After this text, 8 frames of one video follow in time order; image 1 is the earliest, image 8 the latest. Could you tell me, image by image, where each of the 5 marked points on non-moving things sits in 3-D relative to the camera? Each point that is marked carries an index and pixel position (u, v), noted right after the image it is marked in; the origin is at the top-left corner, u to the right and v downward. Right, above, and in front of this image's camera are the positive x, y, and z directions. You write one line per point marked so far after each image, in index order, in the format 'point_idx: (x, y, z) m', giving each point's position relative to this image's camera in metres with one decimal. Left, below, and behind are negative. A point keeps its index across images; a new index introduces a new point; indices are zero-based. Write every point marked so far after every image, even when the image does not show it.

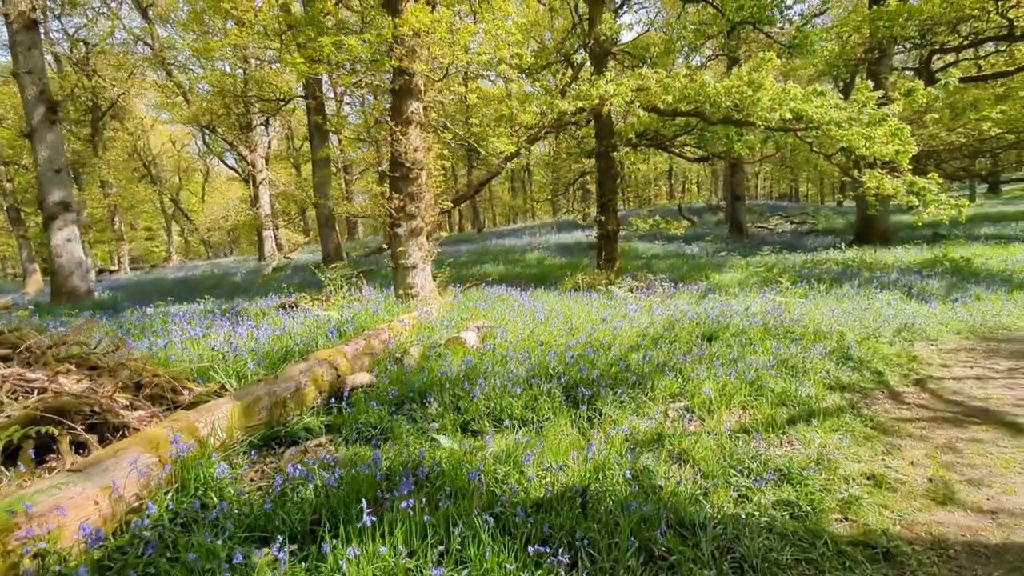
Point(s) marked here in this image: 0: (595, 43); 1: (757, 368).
0: (+1.7, +5.1, +10.6) m
1: (+2.0, -0.7, +4.1) m
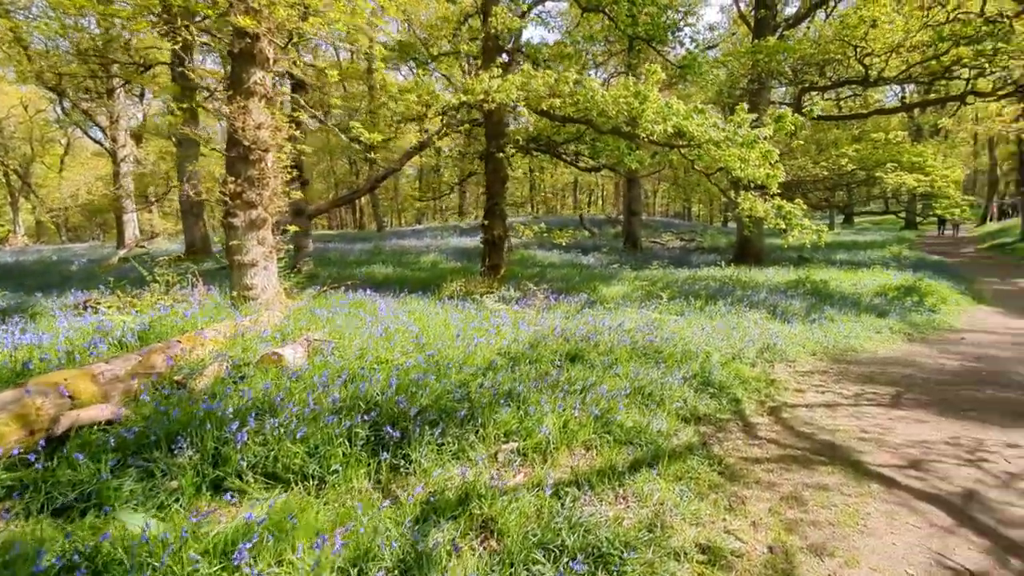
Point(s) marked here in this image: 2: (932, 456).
0: (-0.5, +4.9, +10.0) m
1: (+0.7, -0.8, +3.7) m
2: (+2.9, -1.2, +3.5) m
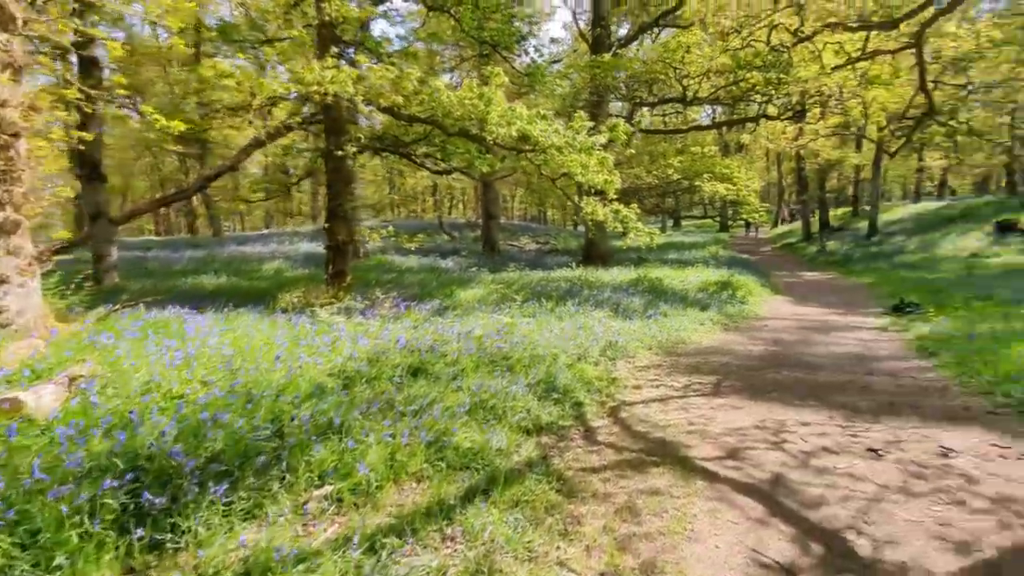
0: (-3.5, +4.8, +9.2) m
1: (-0.4, -0.9, +3.4) m
2: (+1.7, -1.2, +3.8) m
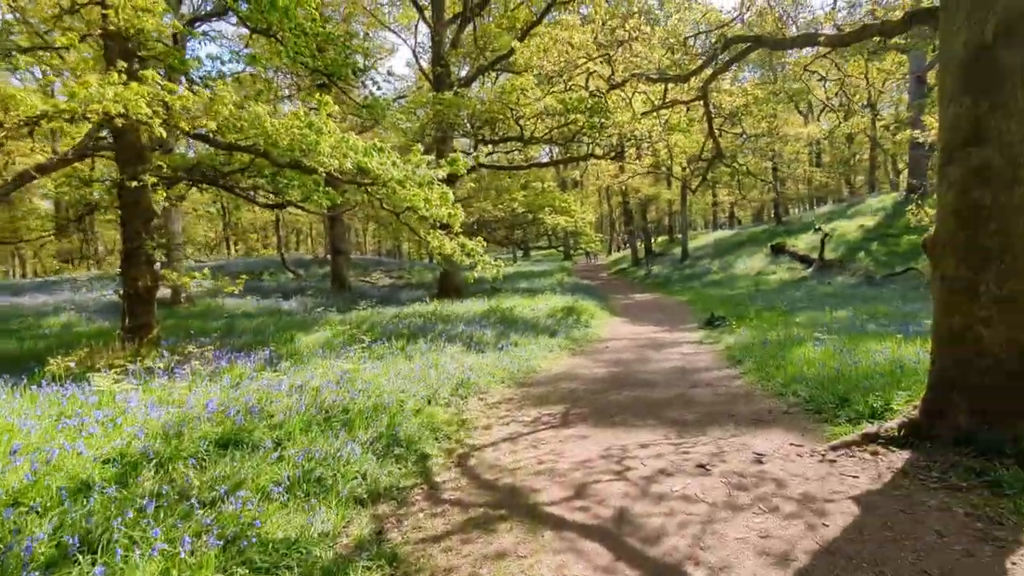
0: (-6.3, +3.9, +7.8) m
1: (-1.4, -1.2, +2.8) m
2: (+0.6, -1.4, +3.8) m
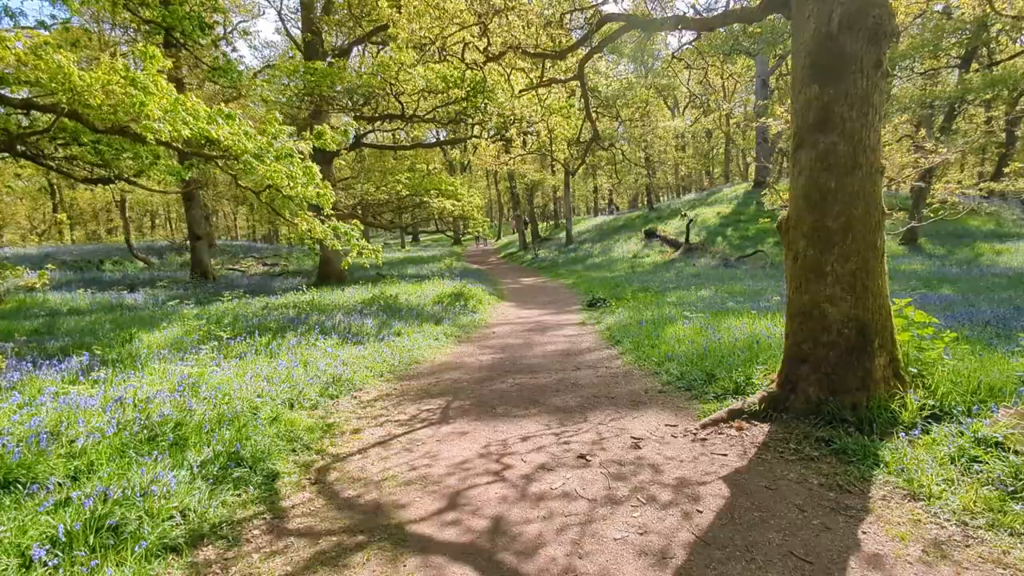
0: (-7.9, +3.9, +5.8) m
1: (-2.0, -1.2, +2.0) m
2: (-0.3, -1.3, +3.5) m
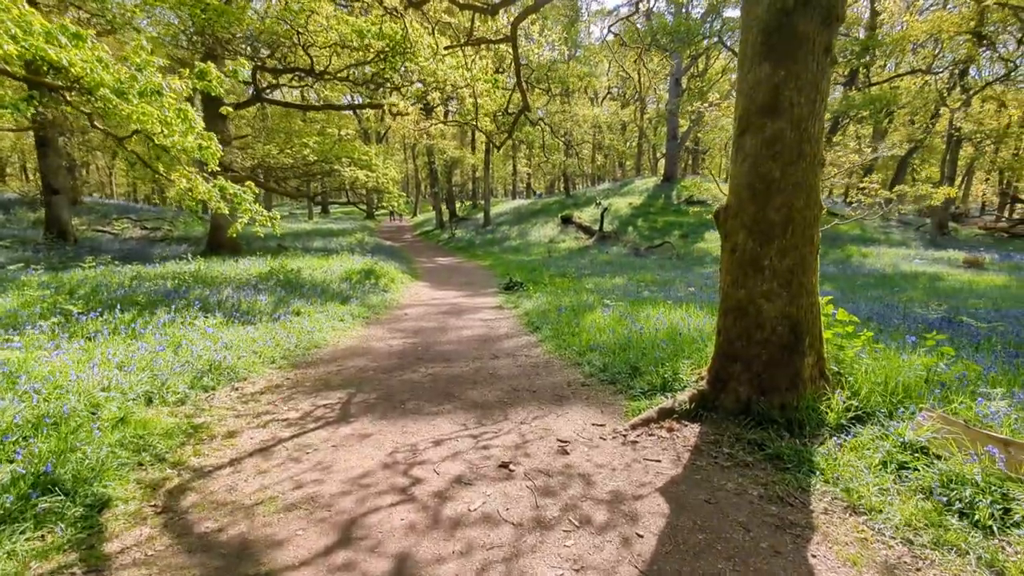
0: (-8.5, +4.4, +3.7) m
1: (-2.3, -1.0, +1.1) m
2: (-0.8, -1.2, +2.8) m
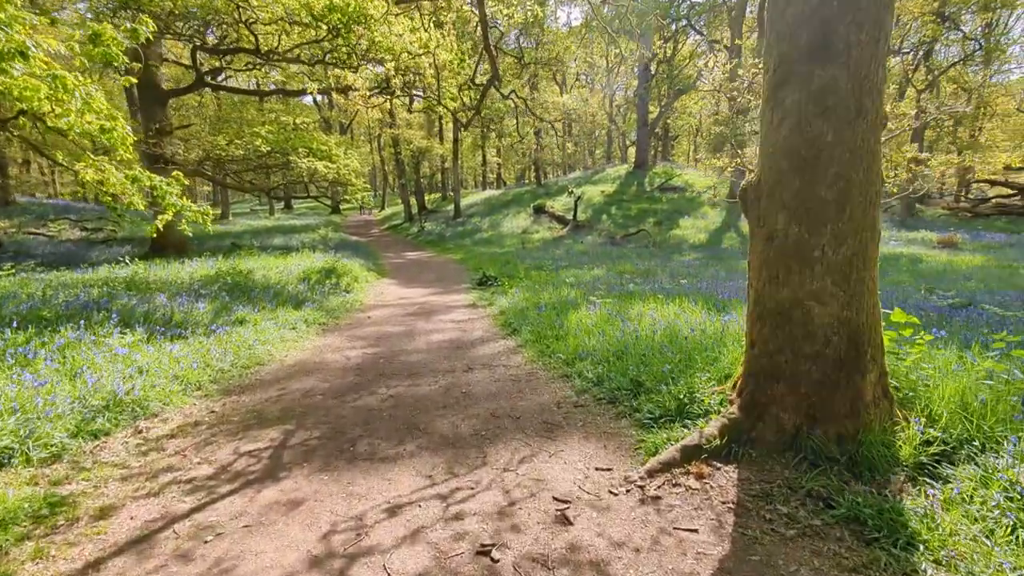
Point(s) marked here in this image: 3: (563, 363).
0: (-8.7, +4.1, +2.1) m
1: (-2.2, -1.2, +0.1) m
2: (-0.9, -1.3, +1.8) m
3: (+0.6, -0.9, +5.9) m
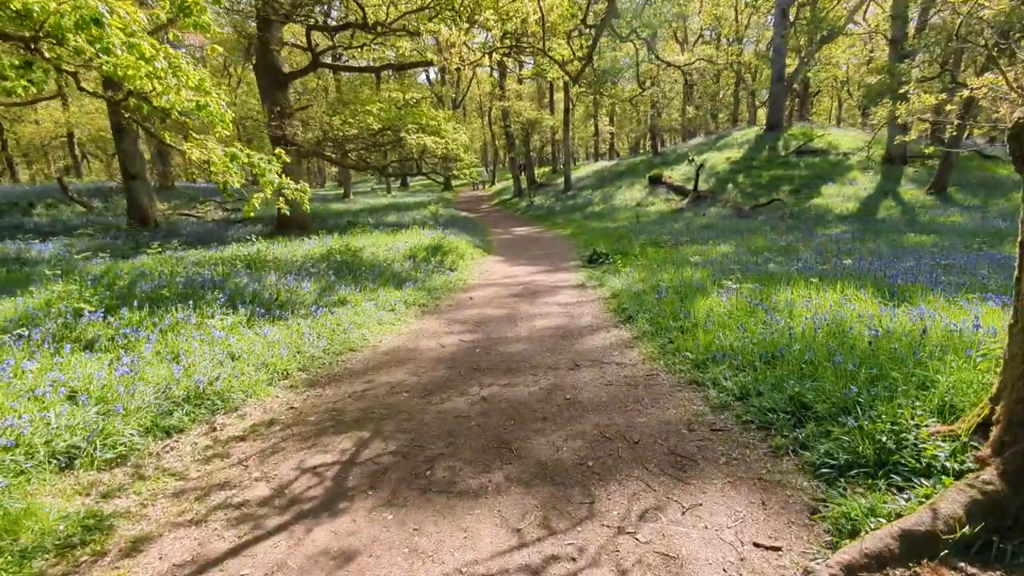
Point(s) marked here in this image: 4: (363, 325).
0: (-8.2, +4.2, +2.8) m
1: (-2.3, -1.3, -0.3) m
2: (-0.6, -1.3, +1.1) m
3: (+1.7, -0.7, +4.8) m
4: (-2.0, -0.5, +6.9) m
